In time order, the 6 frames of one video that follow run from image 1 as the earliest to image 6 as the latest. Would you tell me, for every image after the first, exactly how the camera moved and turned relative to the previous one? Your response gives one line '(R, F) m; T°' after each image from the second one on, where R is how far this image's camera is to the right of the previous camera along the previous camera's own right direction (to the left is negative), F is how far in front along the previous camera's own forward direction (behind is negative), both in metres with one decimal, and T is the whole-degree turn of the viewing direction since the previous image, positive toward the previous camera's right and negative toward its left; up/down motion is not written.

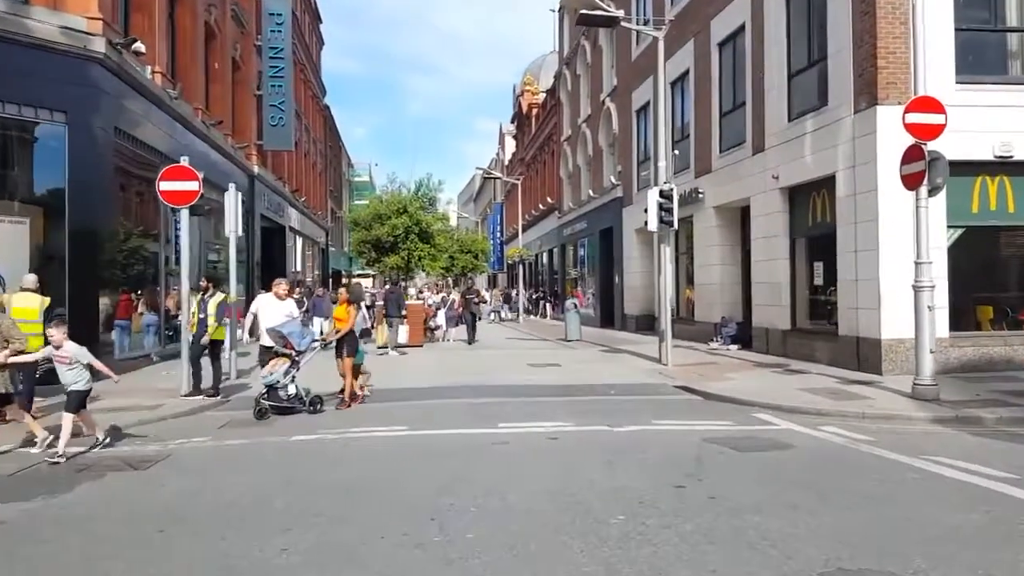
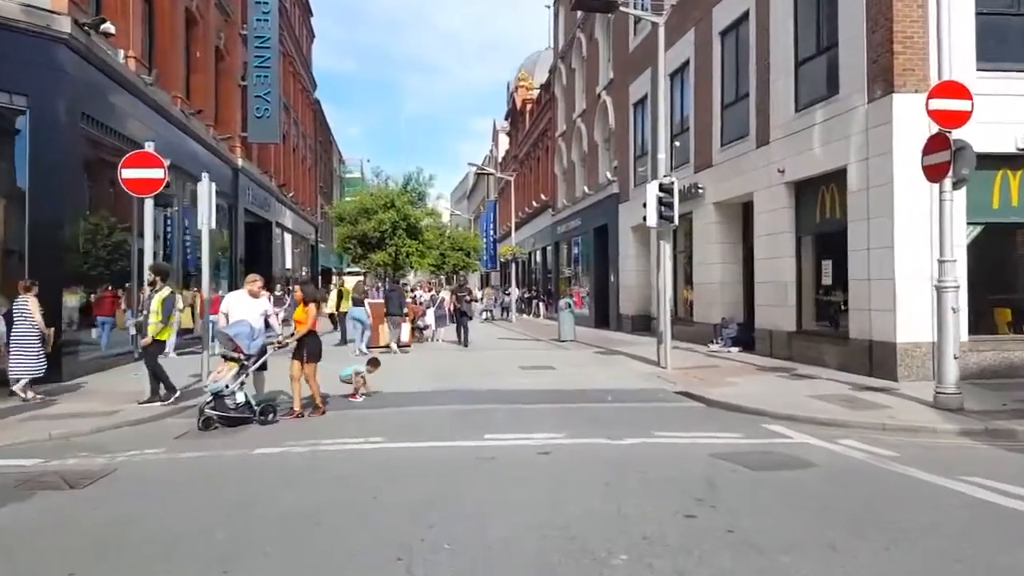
(+0.1, +1.0) m; +1°
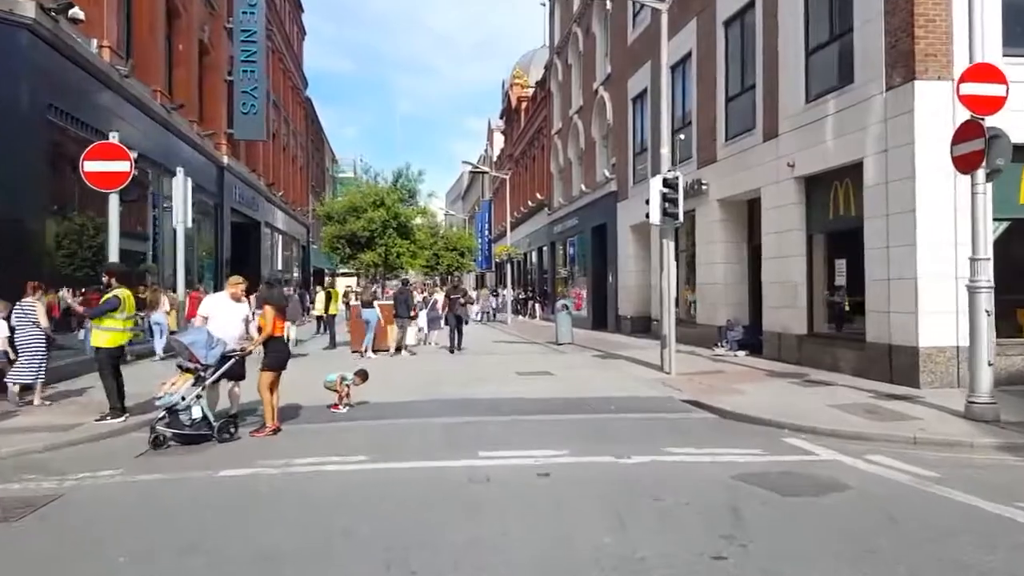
(0.0, +0.9) m; 0°
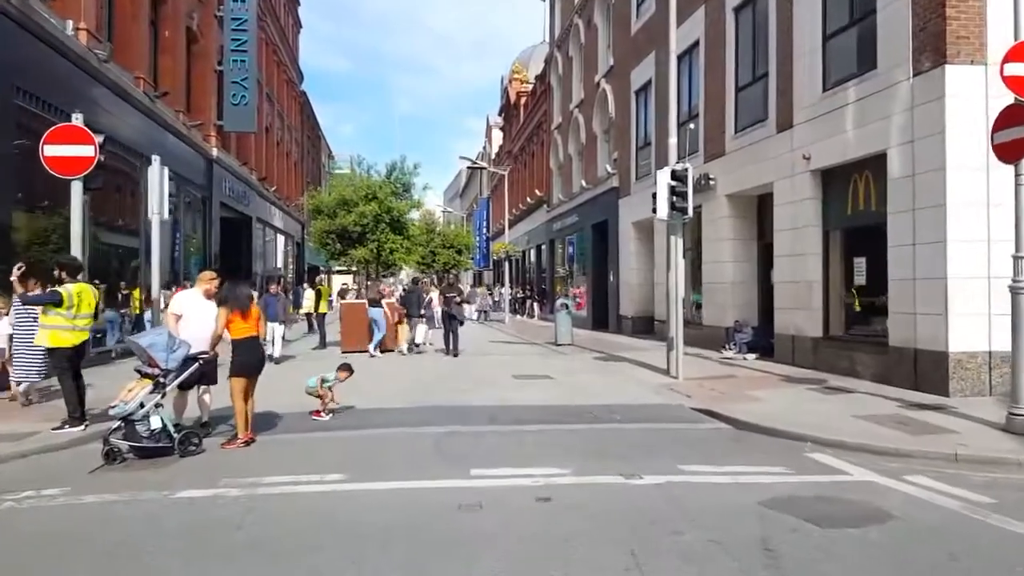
(0.0, +0.9) m; 0°
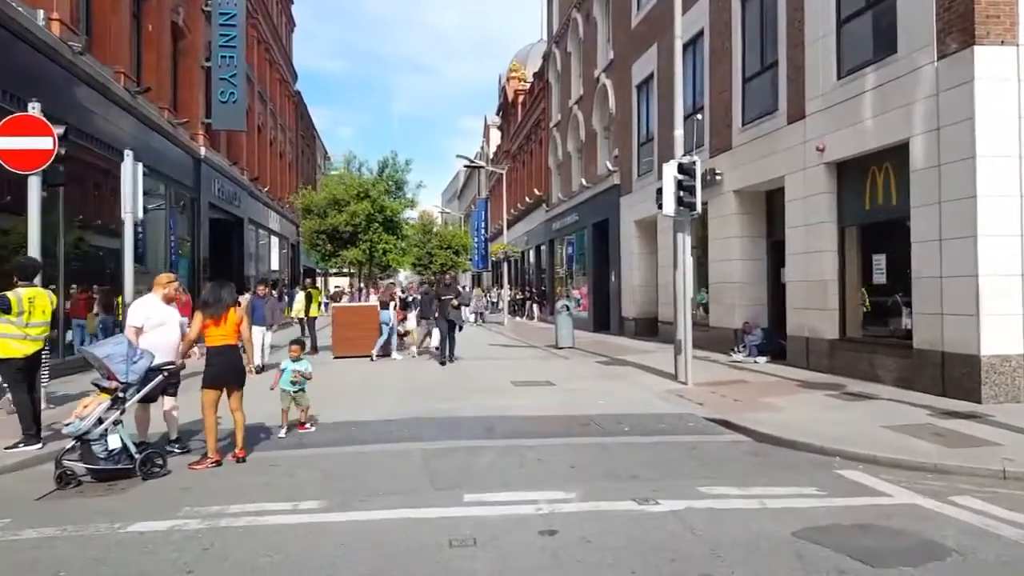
(0.0, +0.8) m; 0°
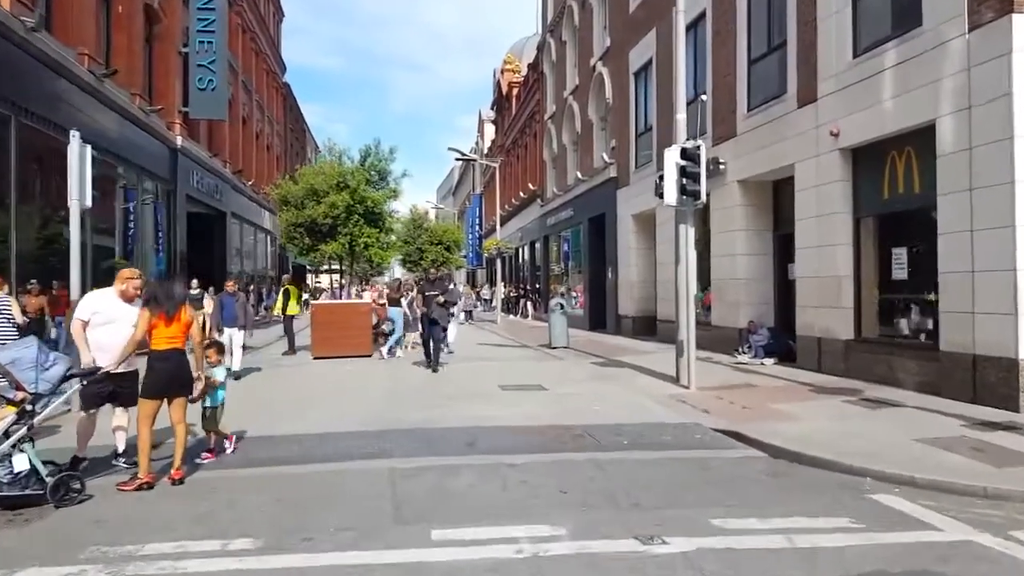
(+0.1, +1.1) m; 0°
